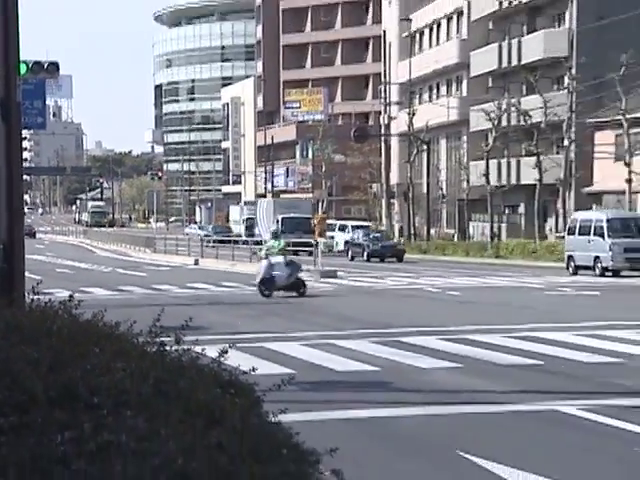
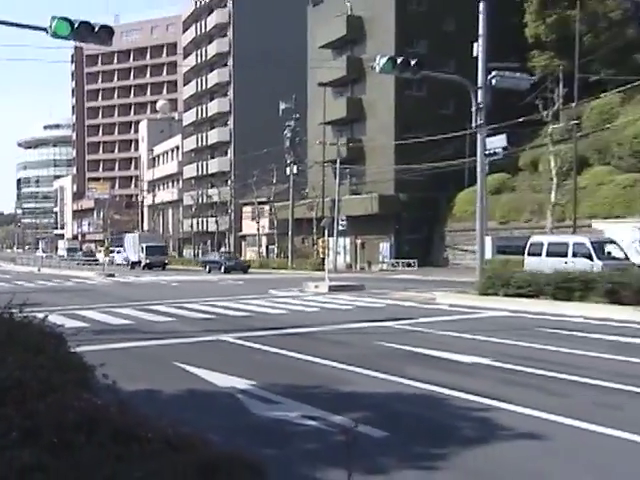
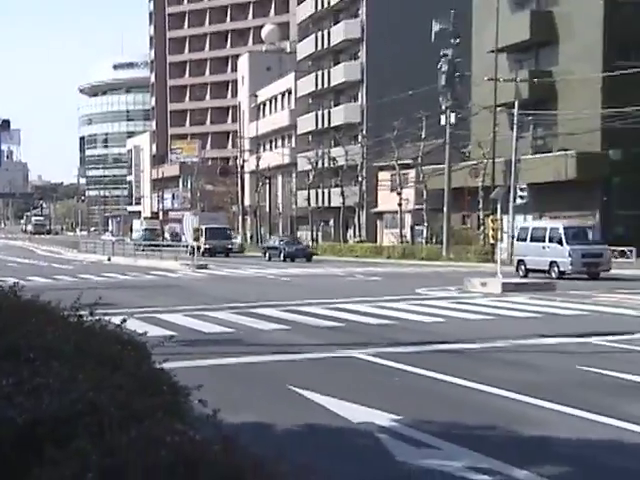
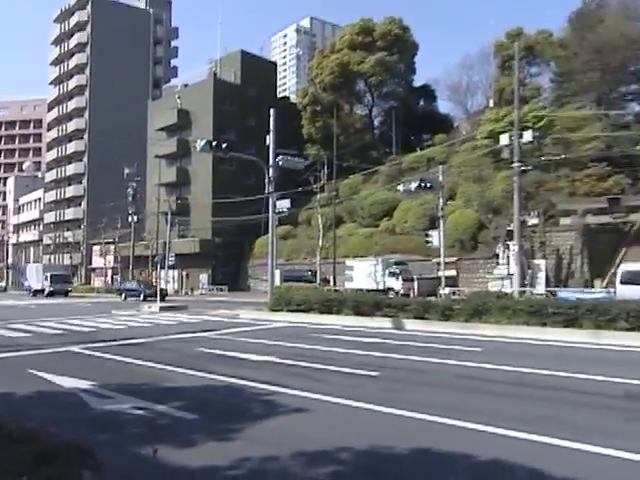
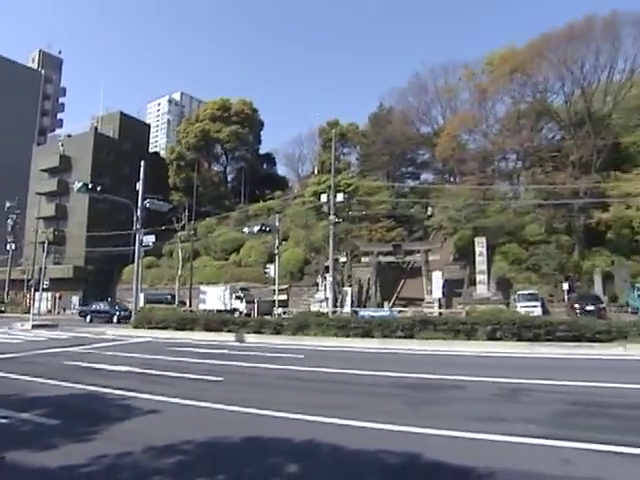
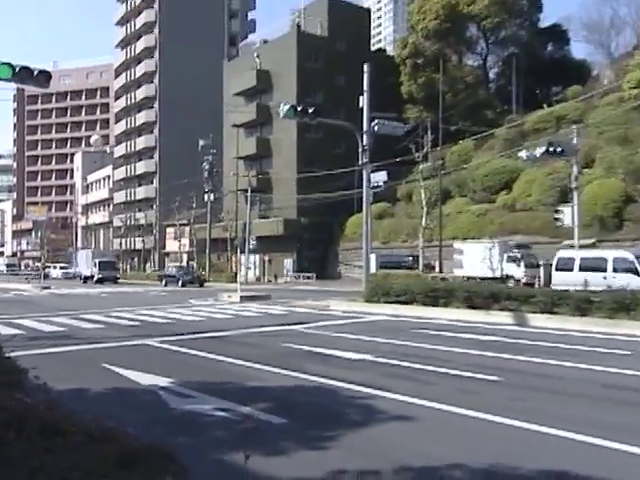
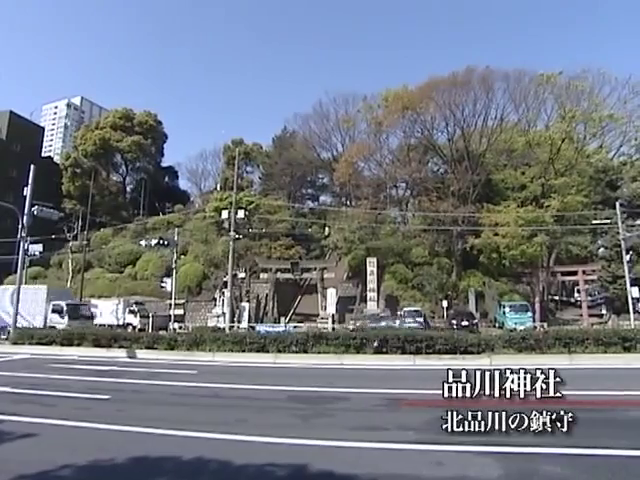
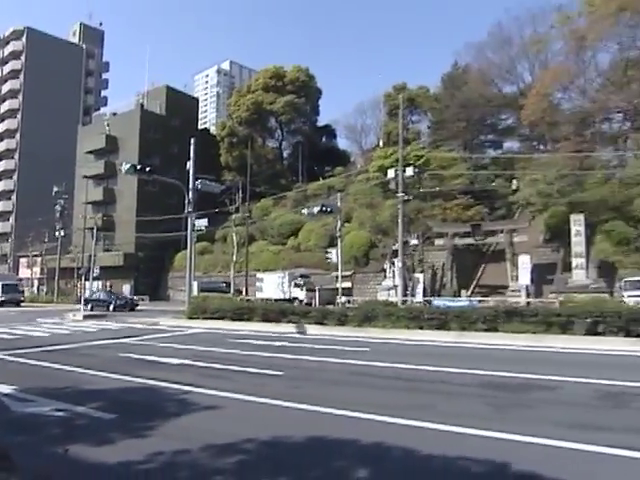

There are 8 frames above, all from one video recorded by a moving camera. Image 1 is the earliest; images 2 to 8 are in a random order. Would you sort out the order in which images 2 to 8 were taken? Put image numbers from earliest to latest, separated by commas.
3, 2, 6, 4, 8, 5, 7
